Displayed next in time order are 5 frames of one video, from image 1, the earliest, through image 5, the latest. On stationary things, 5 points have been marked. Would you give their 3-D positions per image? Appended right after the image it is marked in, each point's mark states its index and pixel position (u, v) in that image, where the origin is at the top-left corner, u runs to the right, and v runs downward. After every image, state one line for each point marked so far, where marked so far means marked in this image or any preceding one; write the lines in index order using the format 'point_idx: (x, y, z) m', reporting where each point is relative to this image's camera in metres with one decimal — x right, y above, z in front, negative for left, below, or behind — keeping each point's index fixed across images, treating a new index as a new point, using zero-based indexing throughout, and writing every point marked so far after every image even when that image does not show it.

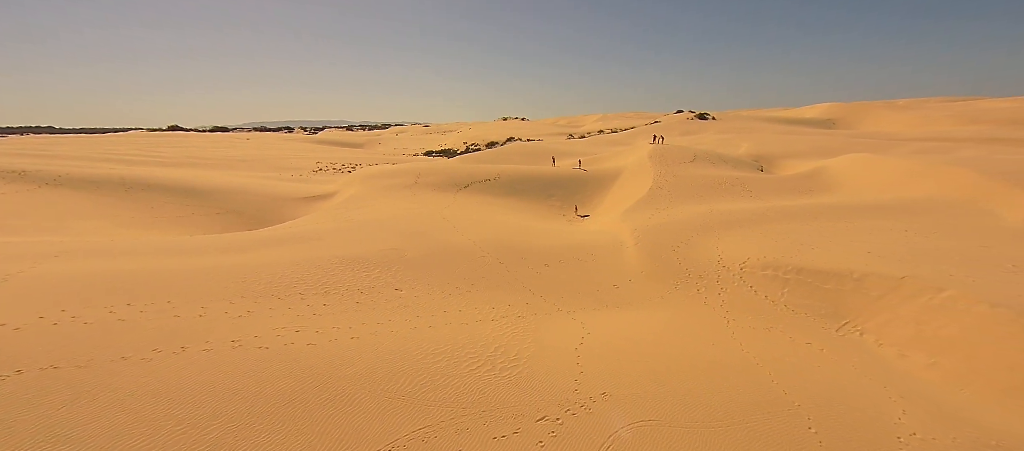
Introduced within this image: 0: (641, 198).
0: (+5.6, +1.2, +17.9) m
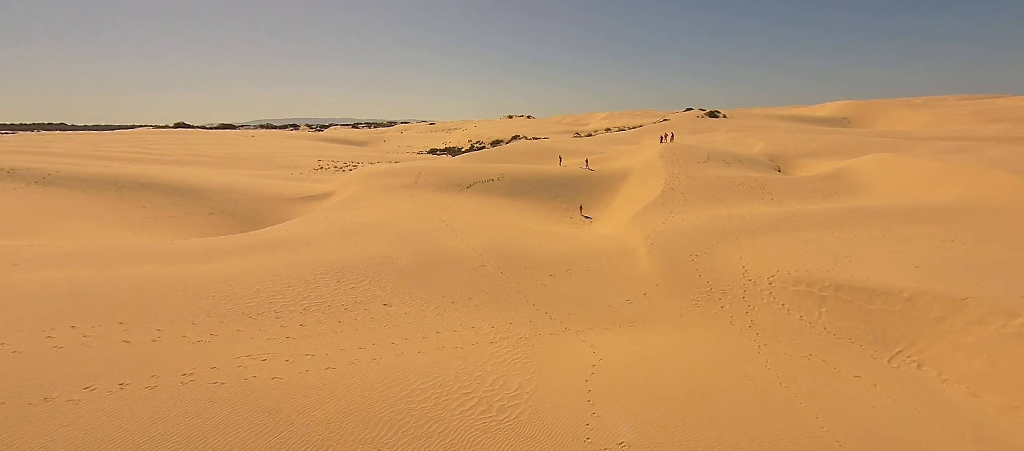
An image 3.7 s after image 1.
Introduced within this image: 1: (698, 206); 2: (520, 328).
0: (+5.8, +1.0, +16.9) m
1: (+7.2, +0.8, +15.8) m
2: (+0.2, -2.1, +8.4) m
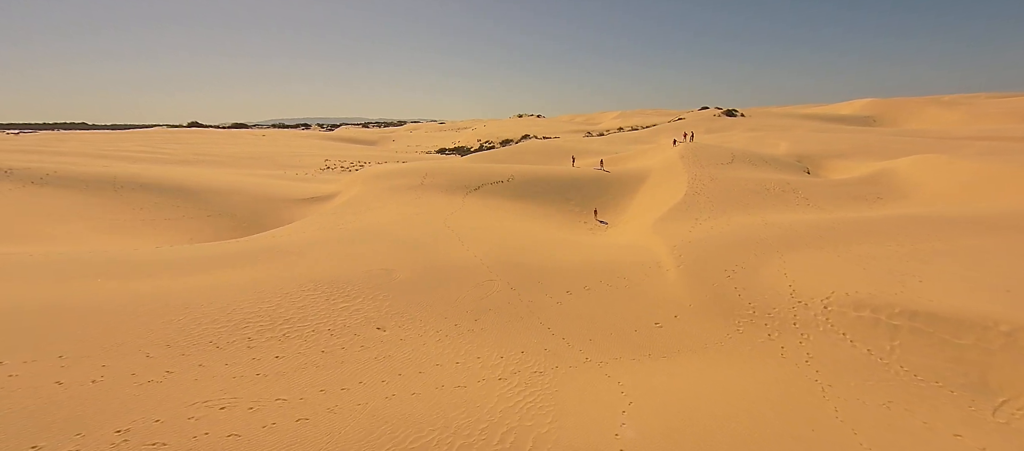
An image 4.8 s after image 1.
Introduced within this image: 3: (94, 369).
0: (+6.2, +0.8, +15.5) m
1: (+7.6, +0.5, +14.5) m
2: (+0.4, -2.3, +7.2) m
3: (-5.7, -2.0, +5.7) m
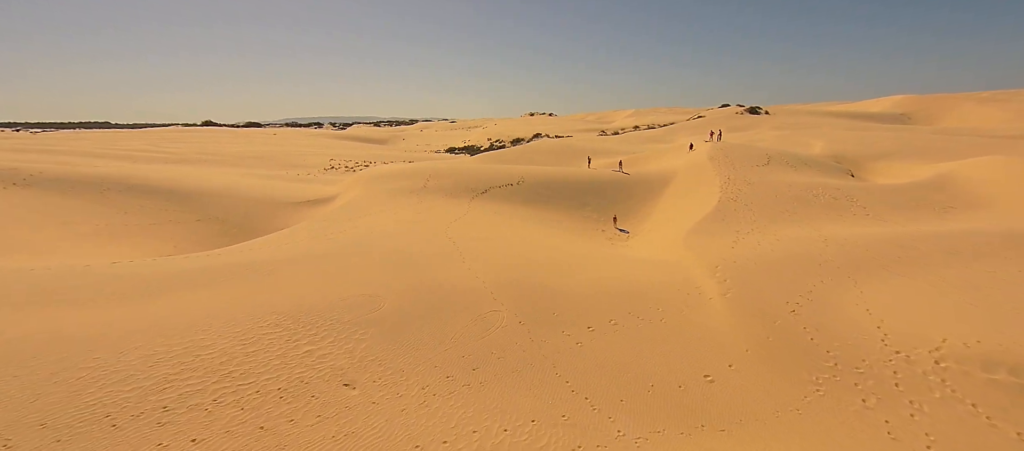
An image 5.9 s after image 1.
0: (+6.5, +0.4, +13.5) m
1: (+7.9, +0.1, +12.4) m
2: (+0.5, -2.7, +5.3) m
3: (-5.7, -2.3, +4.0) m
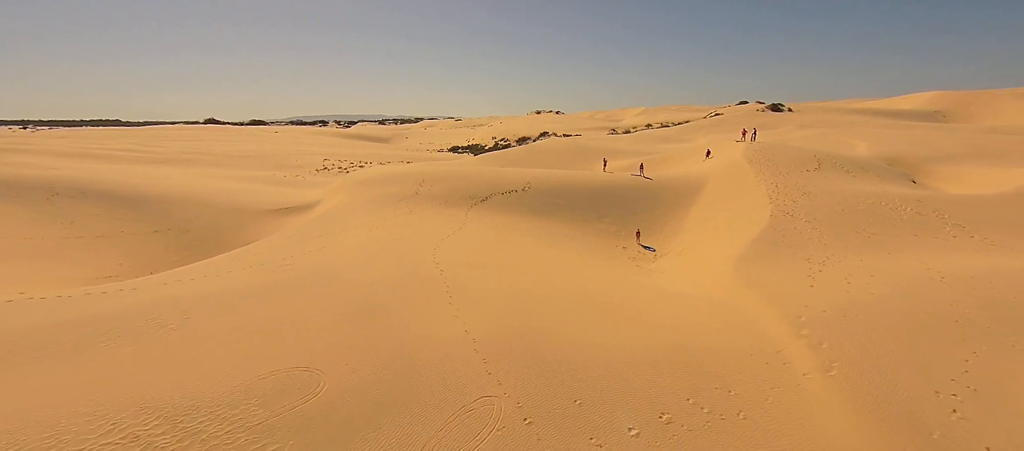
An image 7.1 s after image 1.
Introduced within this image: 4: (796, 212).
0: (+6.6, -0.2, +10.7) m
1: (+8.0, -0.5, +9.6) m
2: (+0.5, -3.3, +2.6) m
3: (-5.7, -2.9, +1.3) m
4: (+8.2, +0.3, +11.7) m
